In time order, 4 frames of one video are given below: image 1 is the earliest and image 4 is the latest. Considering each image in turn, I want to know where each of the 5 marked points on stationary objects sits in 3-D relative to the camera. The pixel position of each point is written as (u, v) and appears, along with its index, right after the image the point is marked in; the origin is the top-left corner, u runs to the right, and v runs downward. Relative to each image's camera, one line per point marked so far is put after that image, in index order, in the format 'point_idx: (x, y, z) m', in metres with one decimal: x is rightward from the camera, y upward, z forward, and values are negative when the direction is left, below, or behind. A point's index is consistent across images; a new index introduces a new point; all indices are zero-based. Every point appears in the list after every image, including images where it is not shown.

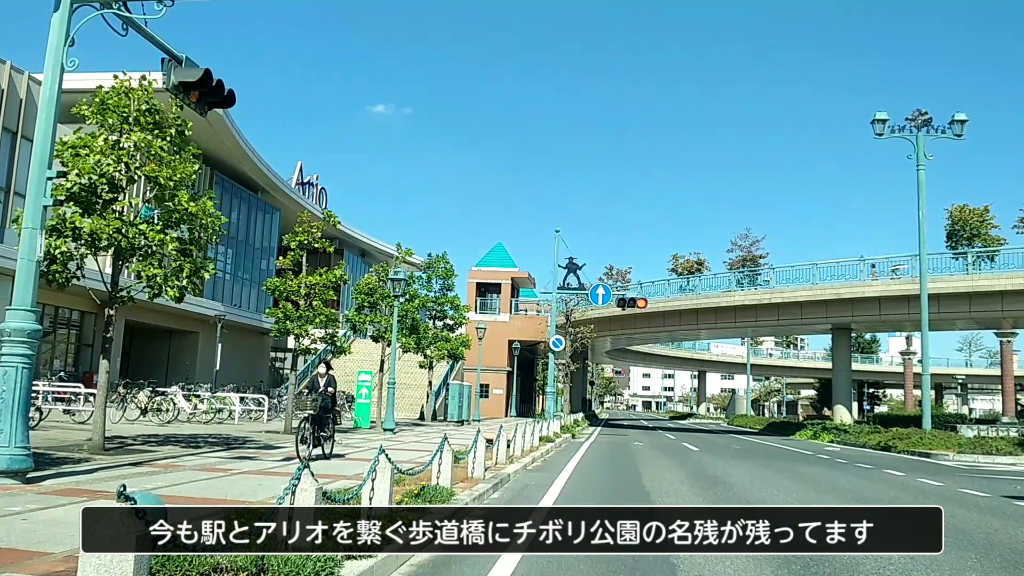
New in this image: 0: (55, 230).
0: (-7.3, +0.9, +12.6) m
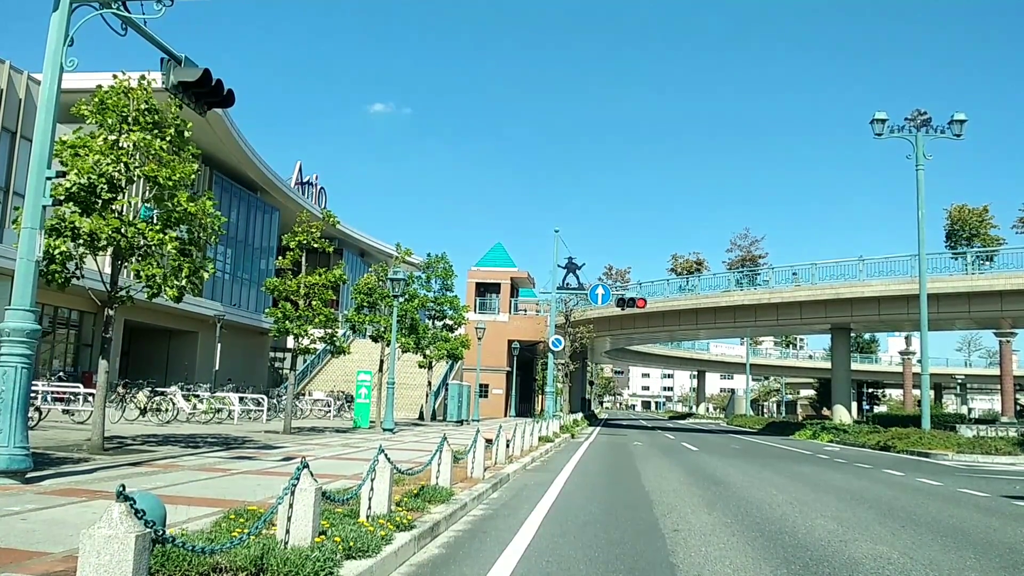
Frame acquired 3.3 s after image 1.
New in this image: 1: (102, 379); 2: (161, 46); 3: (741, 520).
0: (-7.3, +0.9, +12.6) m
1: (-6.9, -1.5, +13.3) m
2: (-5.0, +3.4, +11.3) m
3: (+2.8, -2.9, +9.8) m
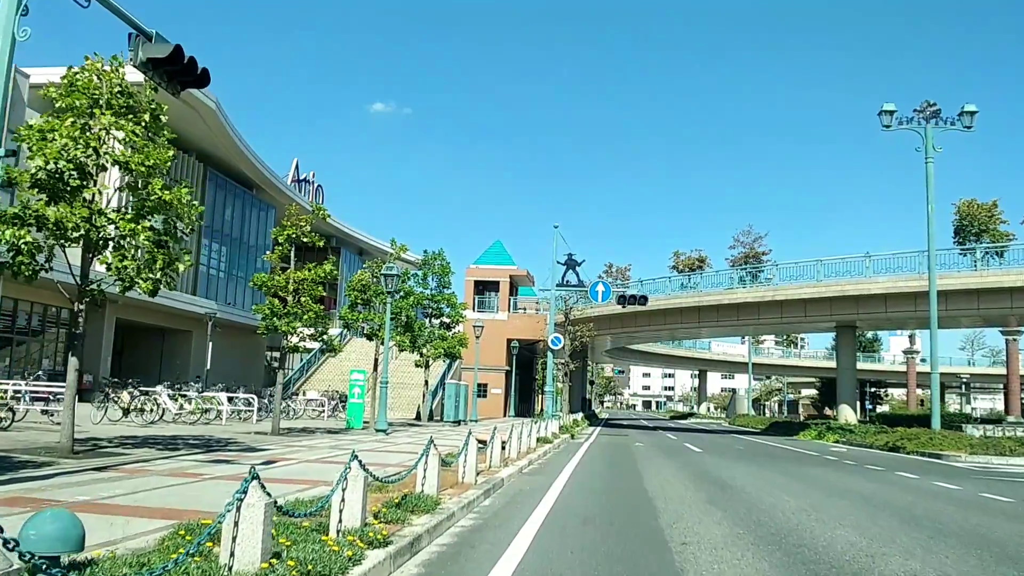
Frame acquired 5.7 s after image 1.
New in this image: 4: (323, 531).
0: (-7.4, +1.0, +11.9) m
1: (-7.0, -1.4, +12.6) m
2: (-5.1, +3.5, +10.5) m
3: (+2.8, -2.8, +9.1) m
4: (-1.5, -1.9, +6.4) m
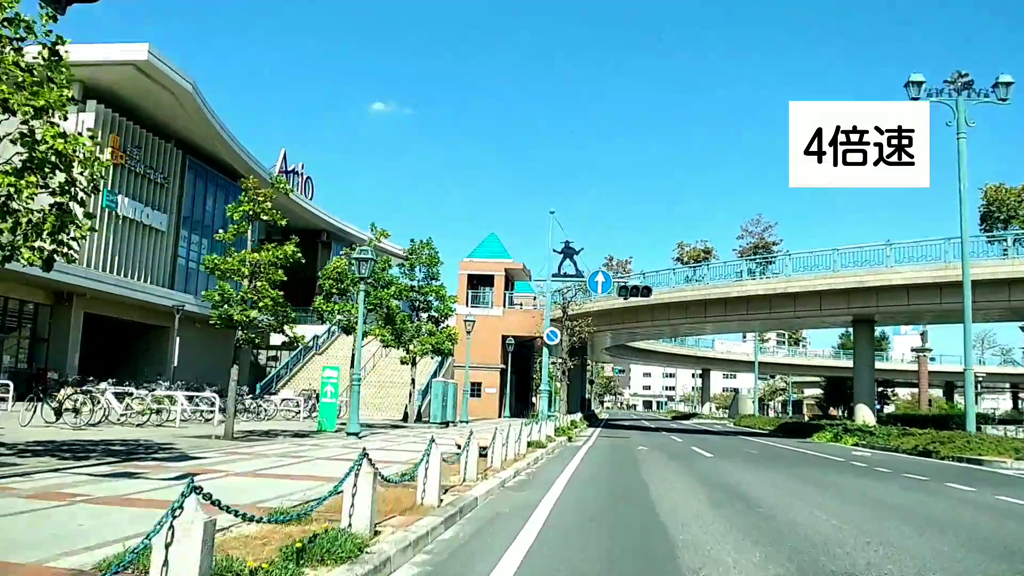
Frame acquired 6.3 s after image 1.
0: (-7.7, +1.4, +9.4) m
1: (-7.3, -1.1, +10.1) m
2: (-5.4, +3.9, +8.1) m
3: (+2.5, -2.4, +6.6) m
4: (-1.8, -1.6, +3.9) m
